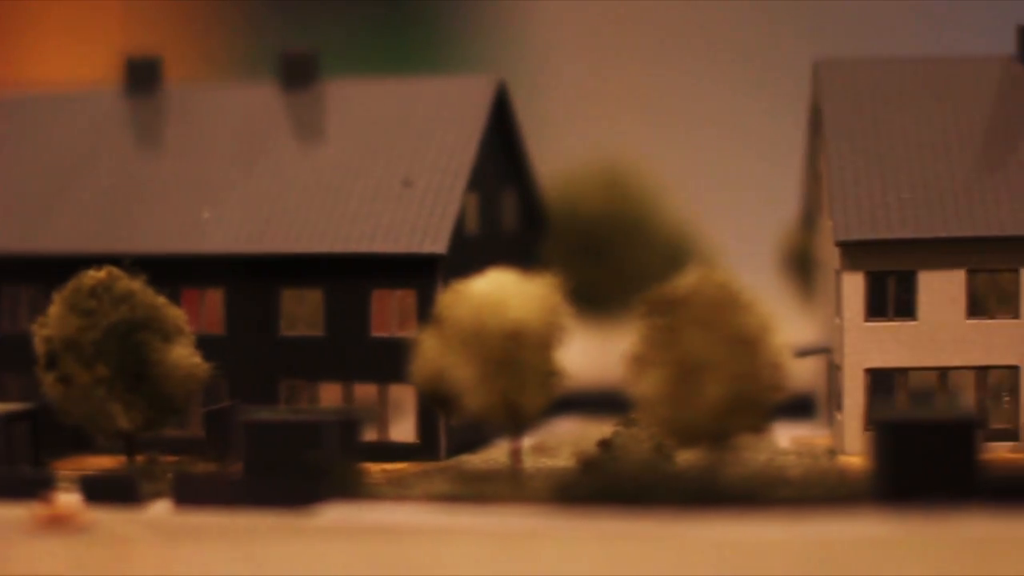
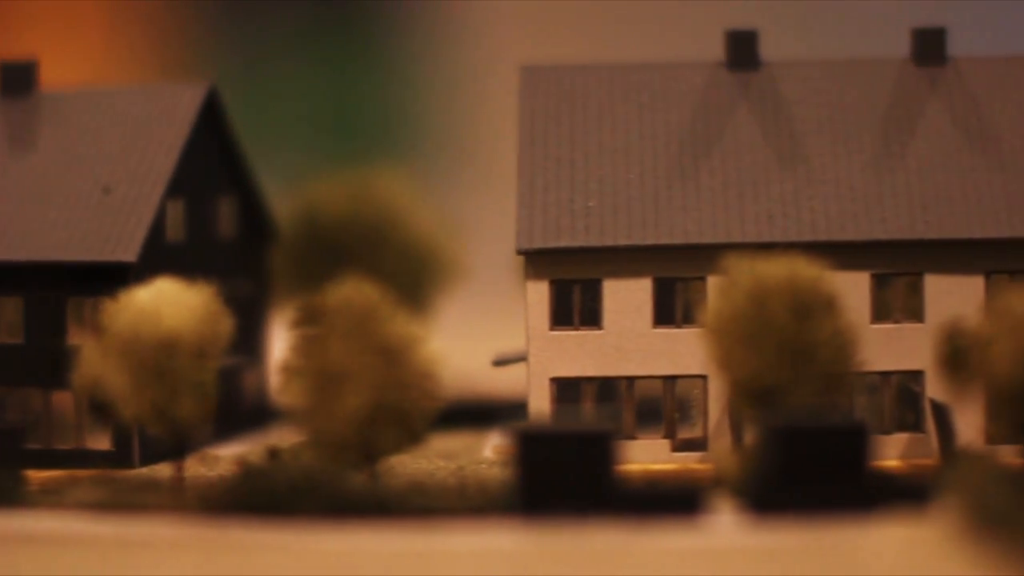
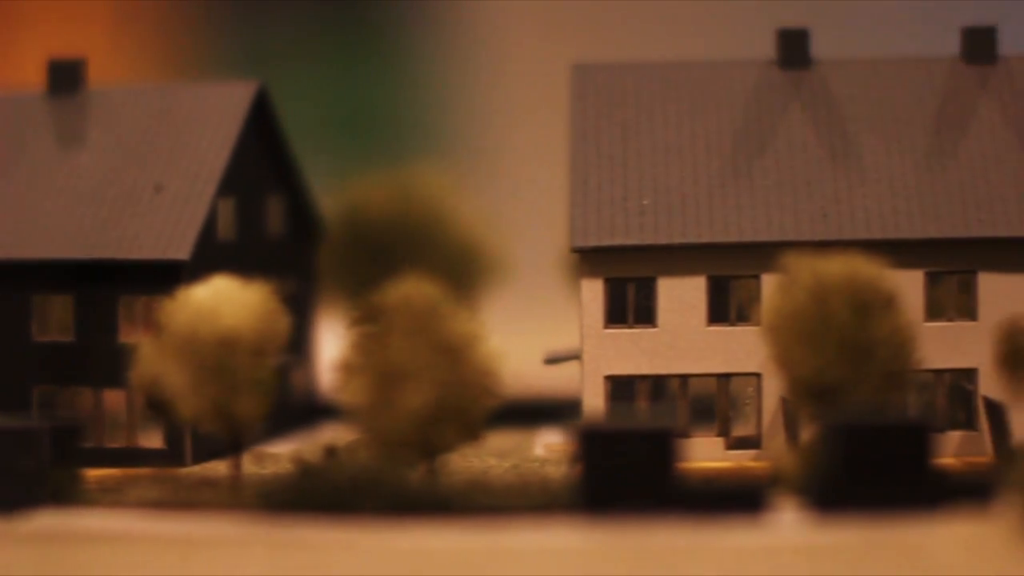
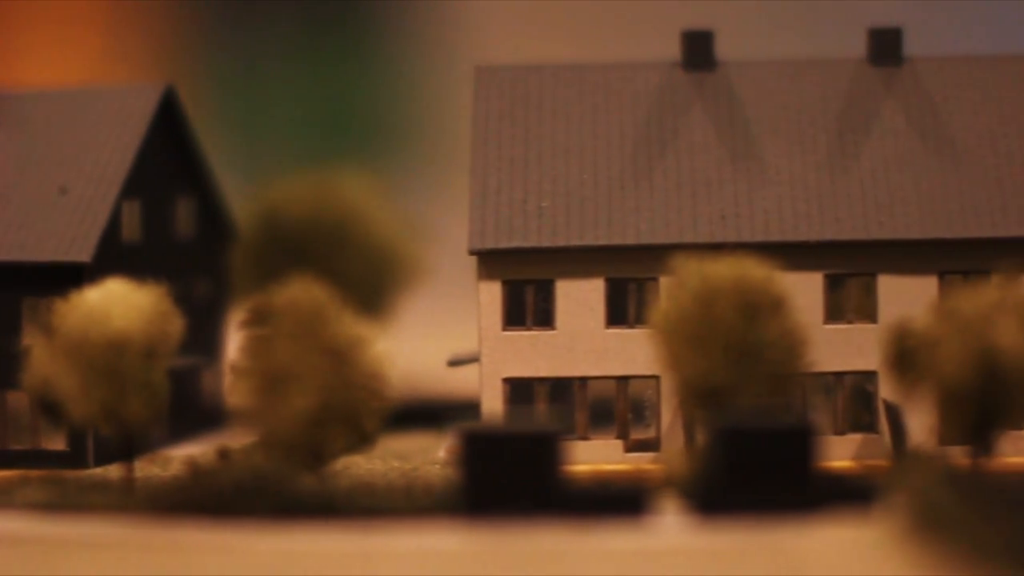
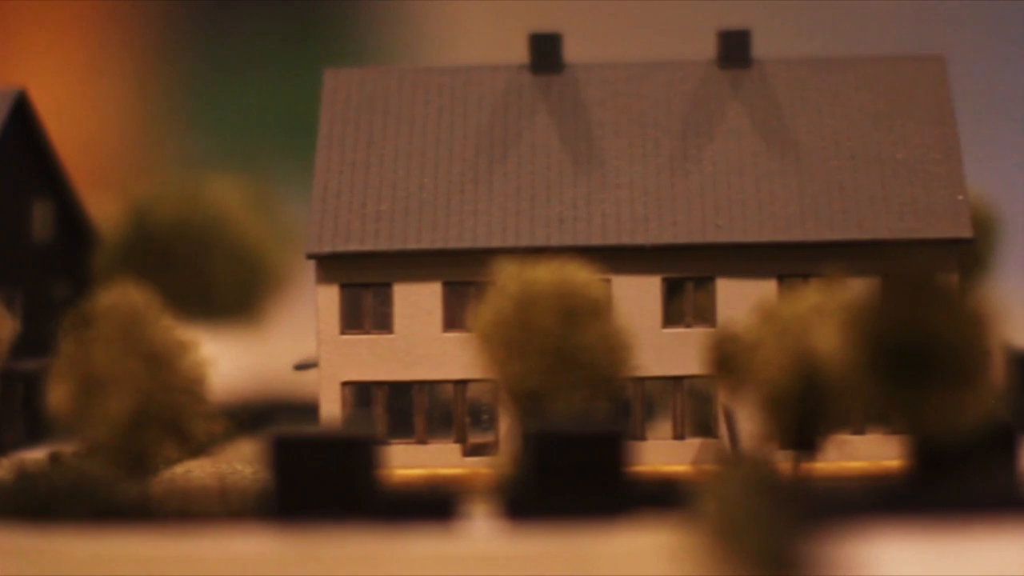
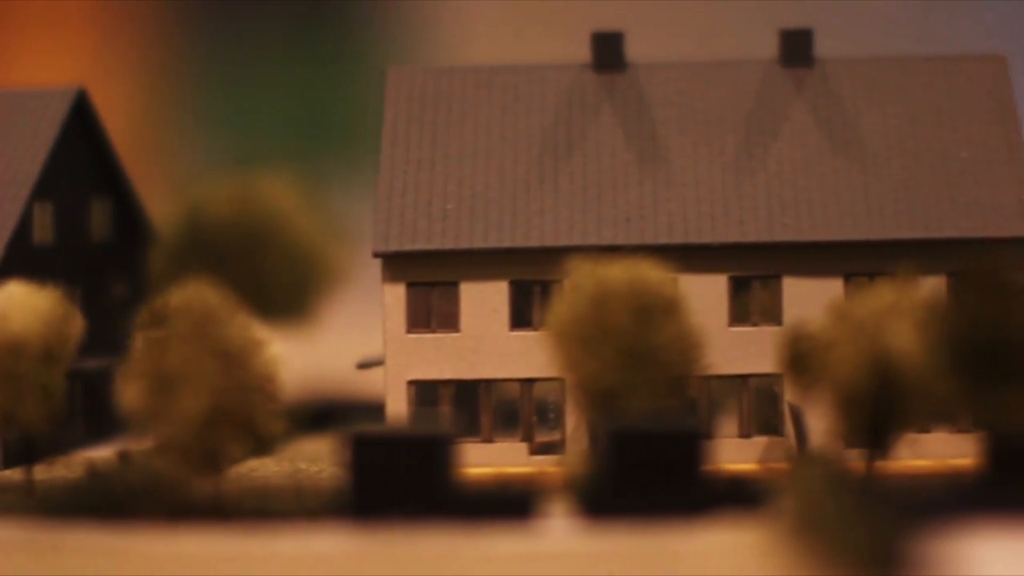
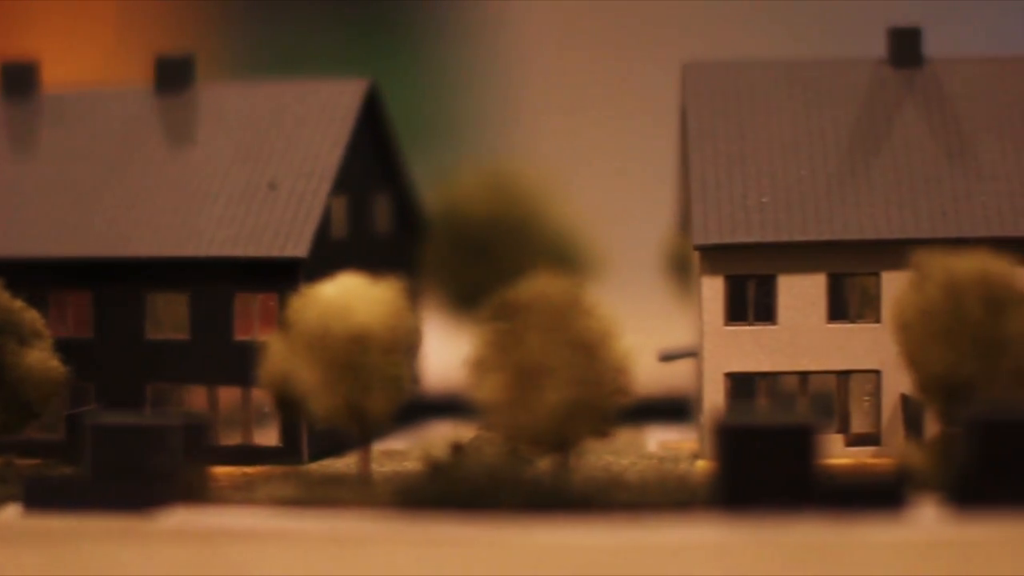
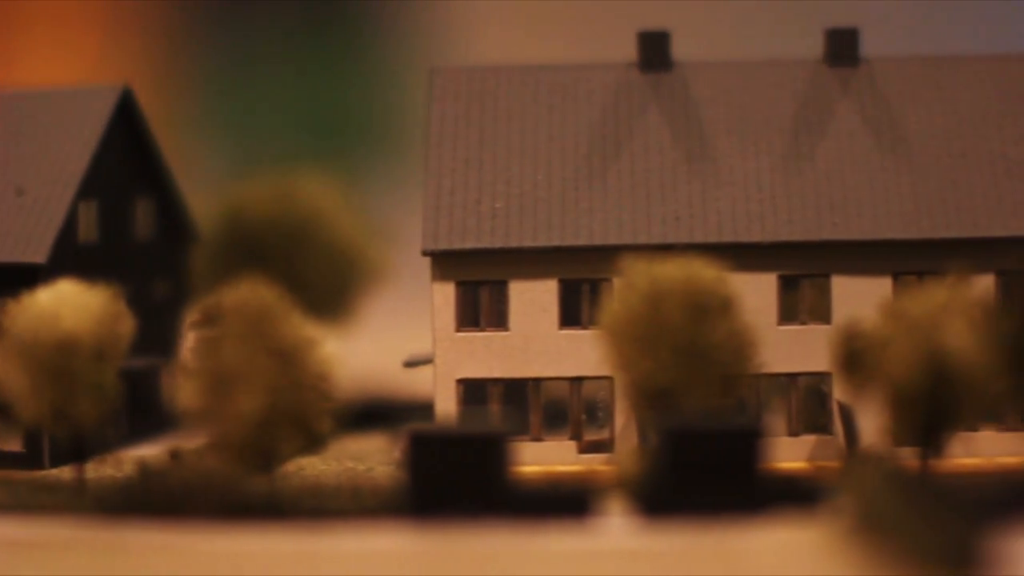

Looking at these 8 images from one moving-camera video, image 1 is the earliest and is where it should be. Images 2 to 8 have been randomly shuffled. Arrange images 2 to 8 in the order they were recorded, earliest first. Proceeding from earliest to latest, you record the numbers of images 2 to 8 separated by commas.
7, 3, 2, 4, 8, 6, 5
